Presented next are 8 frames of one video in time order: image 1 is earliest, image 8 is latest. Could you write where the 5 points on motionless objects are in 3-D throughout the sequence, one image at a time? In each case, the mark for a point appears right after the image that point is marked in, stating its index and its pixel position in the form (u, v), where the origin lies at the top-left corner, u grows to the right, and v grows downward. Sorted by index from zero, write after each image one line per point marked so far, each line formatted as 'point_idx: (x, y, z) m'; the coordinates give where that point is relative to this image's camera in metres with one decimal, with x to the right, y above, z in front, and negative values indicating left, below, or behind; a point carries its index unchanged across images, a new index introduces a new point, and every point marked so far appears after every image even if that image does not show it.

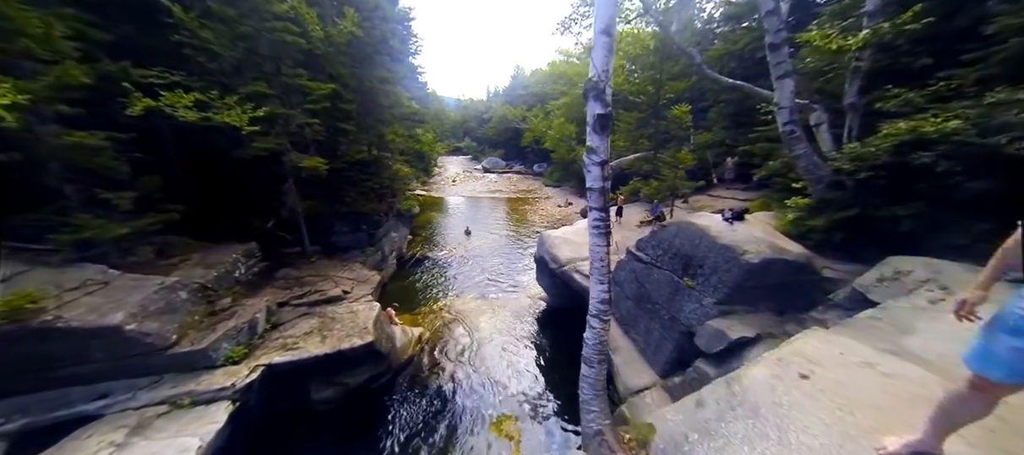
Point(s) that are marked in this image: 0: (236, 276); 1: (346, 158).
0: (-8.4, -1.5, +8.9) m
1: (-6.9, +2.9, +12.1) m
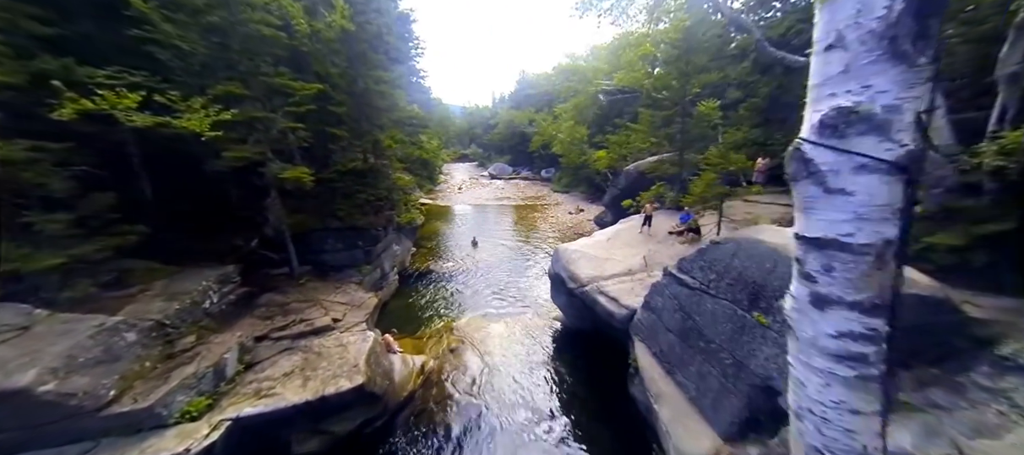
0: (-8.0, -2.1, +7.7) m
1: (-6.5, +2.2, +10.9) m
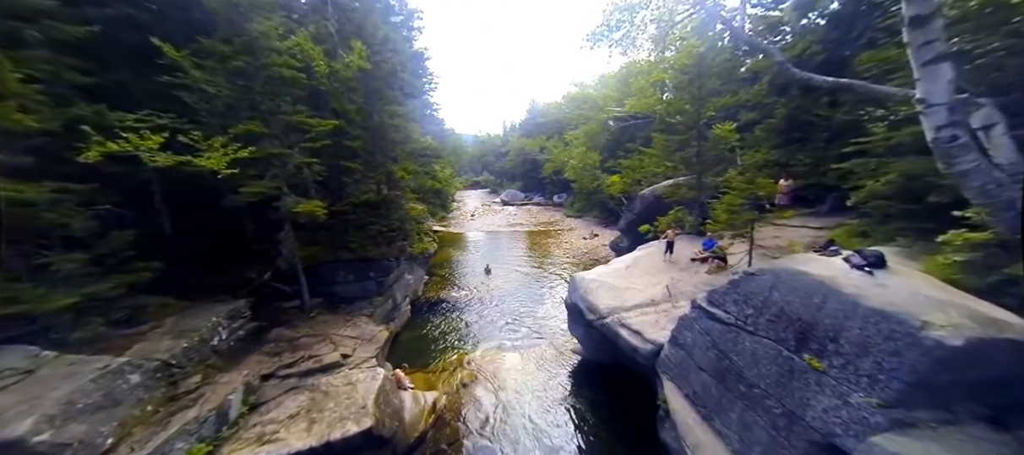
0: (-7.6, -3.0, +7.5) m
1: (-6.0, +1.1, +11.0) m
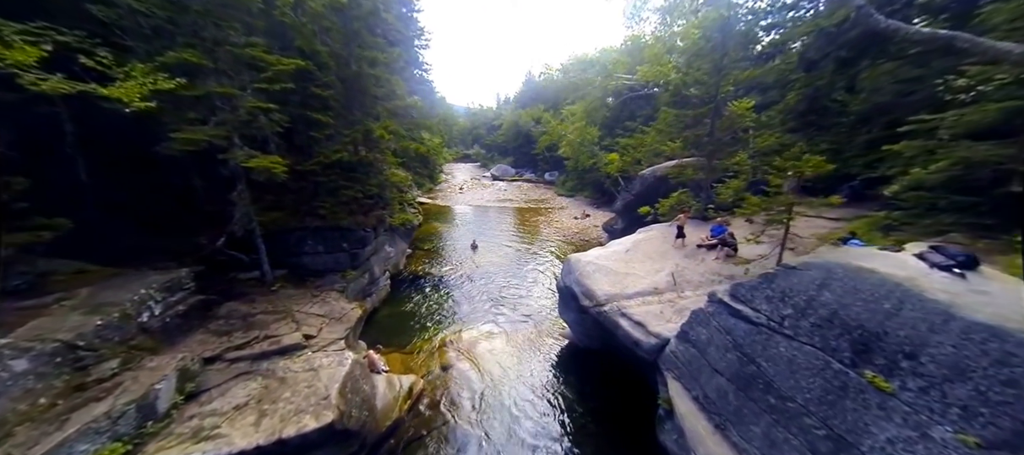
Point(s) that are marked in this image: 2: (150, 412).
0: (-7.8, -2.0, +6.2) m
1: (-6.2, +2.2, +9.5) m
2: (-6.6, -3.4, +5.4) m
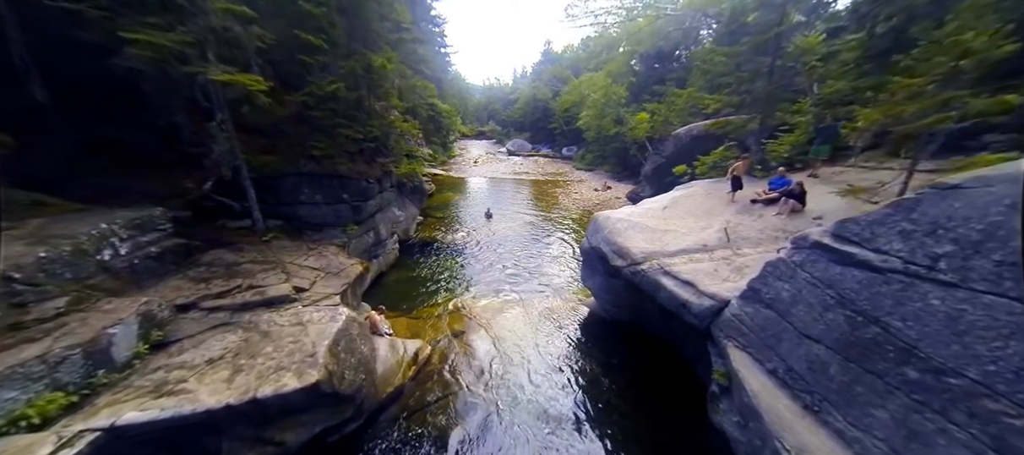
0: (-7.5, -0.6, +5.4) m
1: (-5.6, +3.8, +8.3) m
2: (-6.3, -2.1, +4.5) m
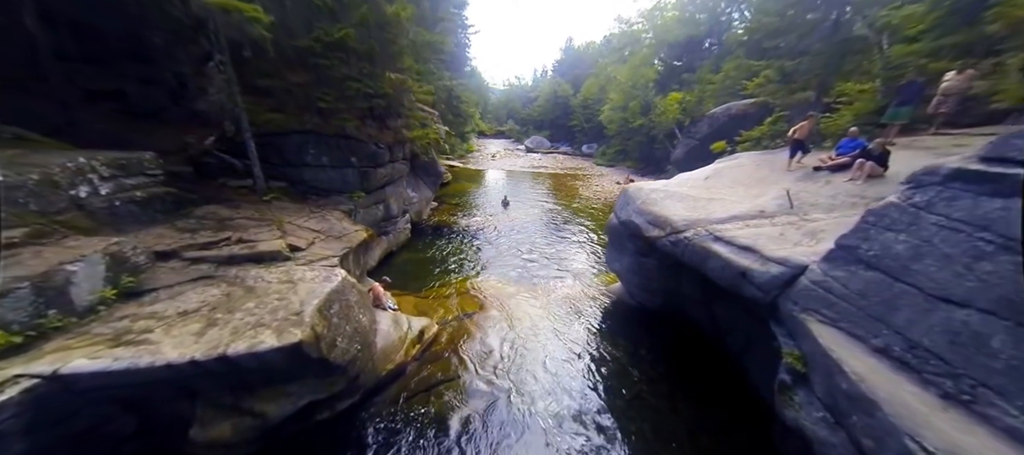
0: (-7.2, +0.5, +4.9) m
1: (-5.0, +4.8, +7.7) m
2: (-6.1, -1.0, +3.9) m
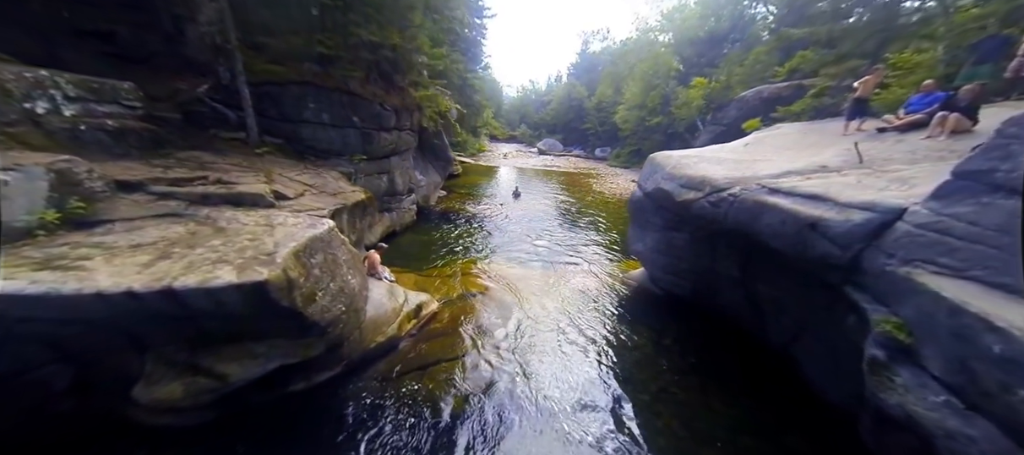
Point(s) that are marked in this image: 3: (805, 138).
0: (-6.9, +1.7, +4.3) m
1: (-4.5, +5.8, +7.1) m
2: (-5.9, +0.2, +3.3) m
3: (+6.9, +2.1, +6.9) m
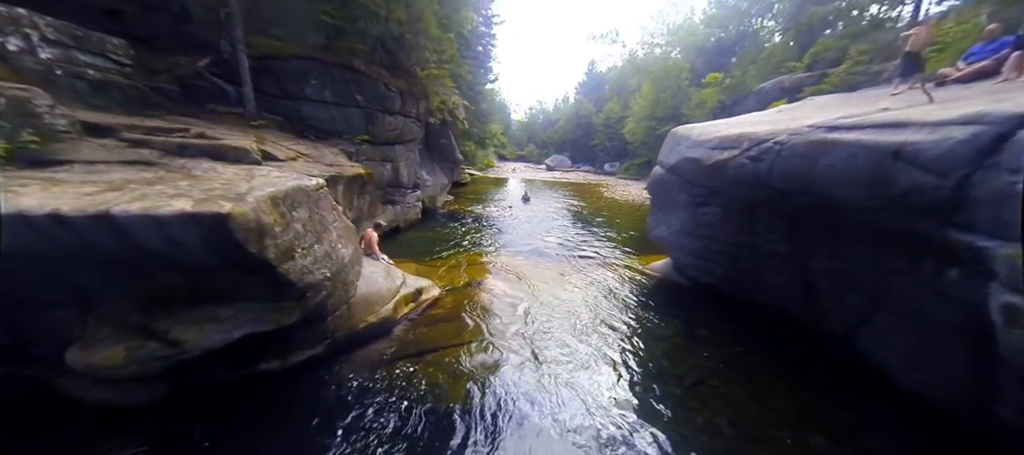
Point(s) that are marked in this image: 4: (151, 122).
0: (-6.8, +2.4, +3.9) m
1: (-4.3, +6.3, +7.0) m
2: (-5.8, +1.0, +2.8) m
3: (+7.1, +2.6, +6.2) m
4: (-5.8, +1.5, +4.8) m
